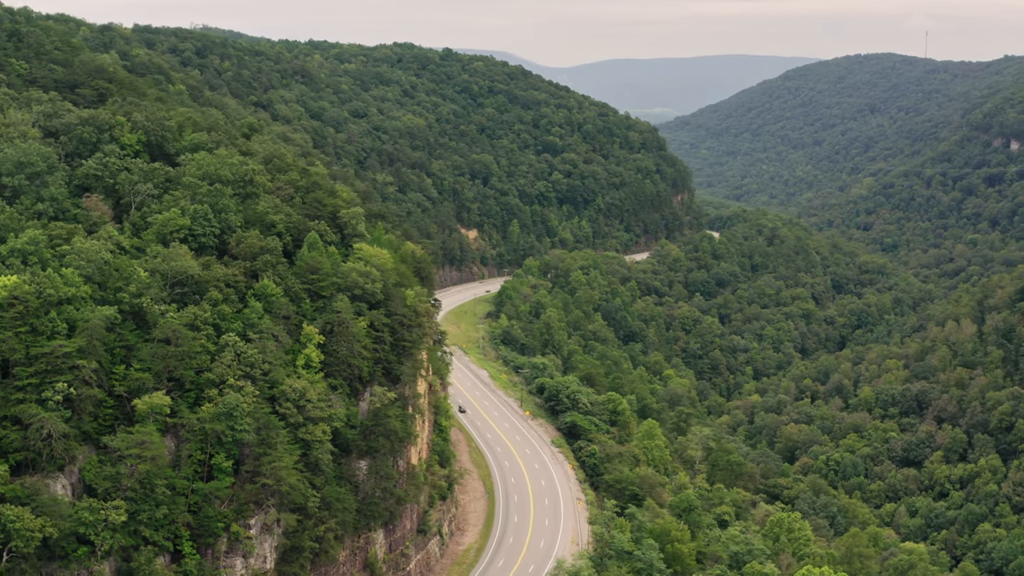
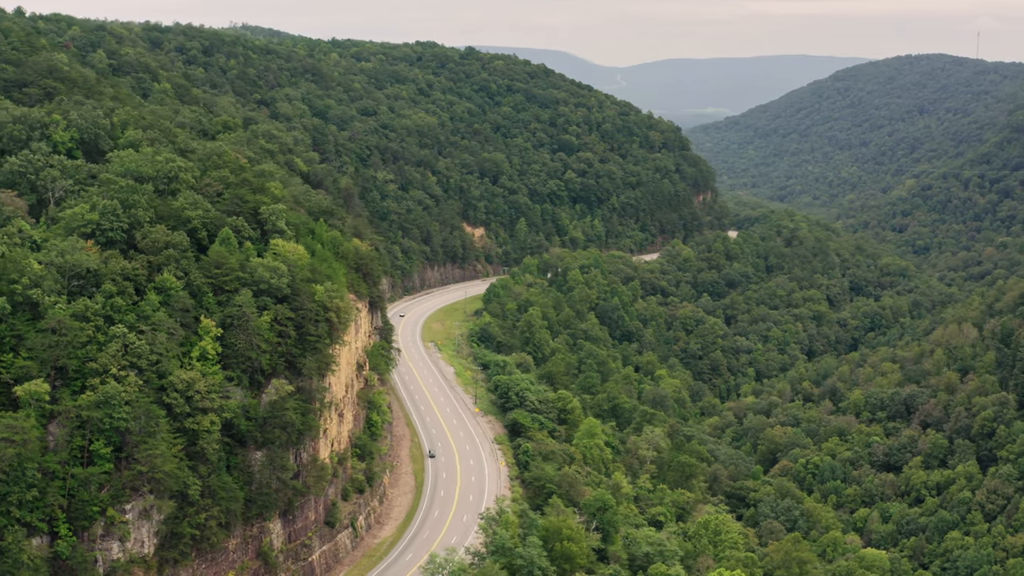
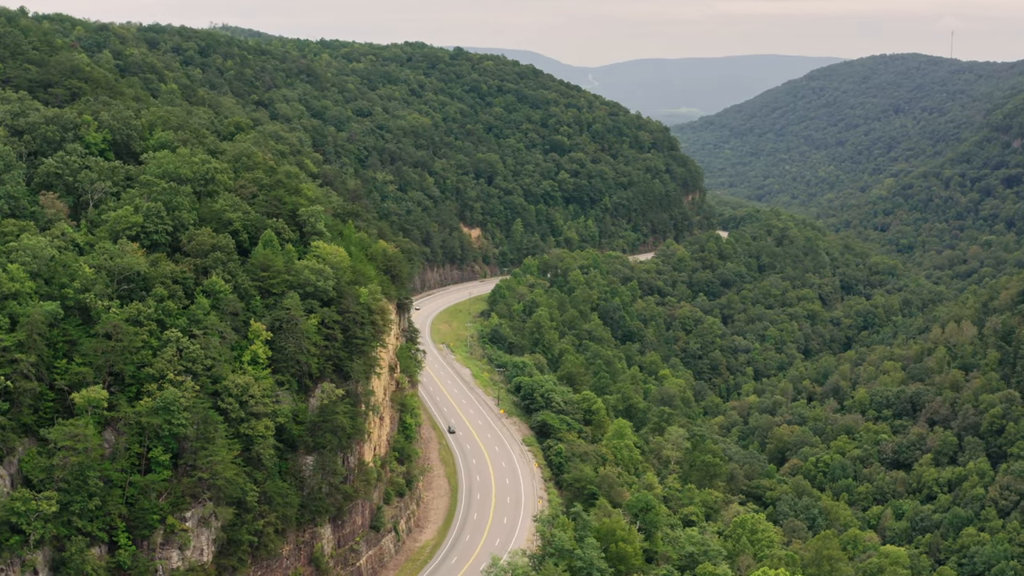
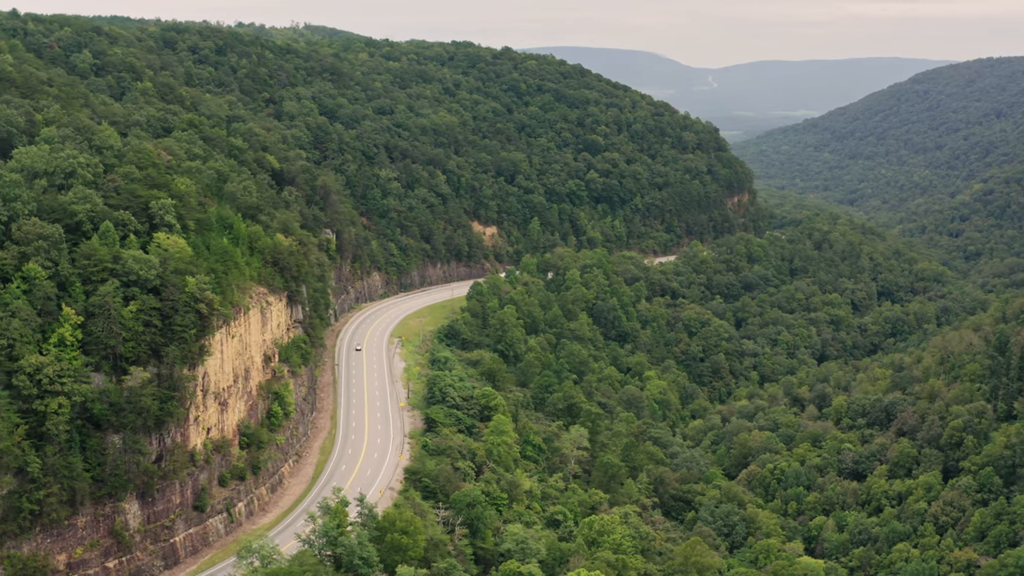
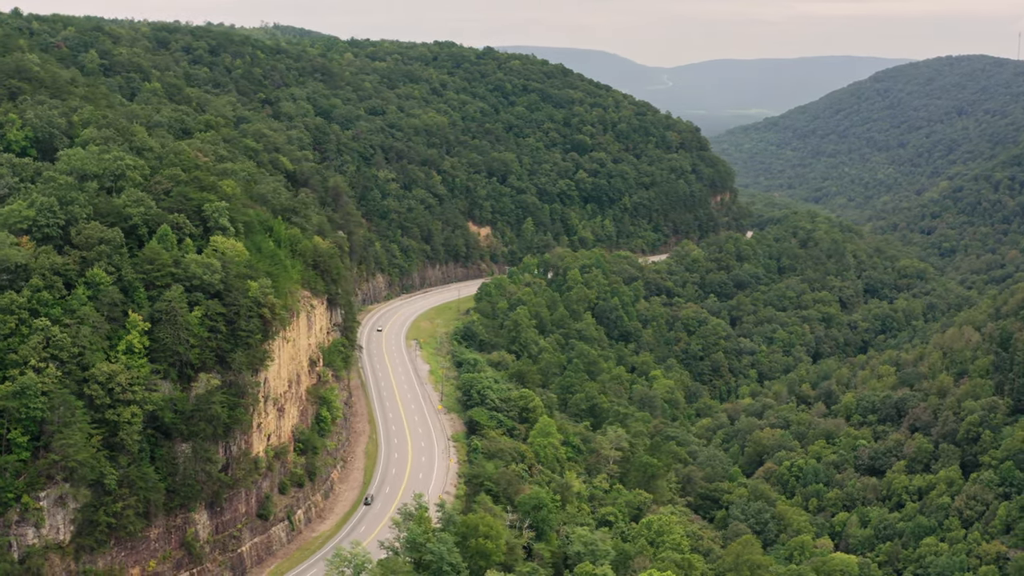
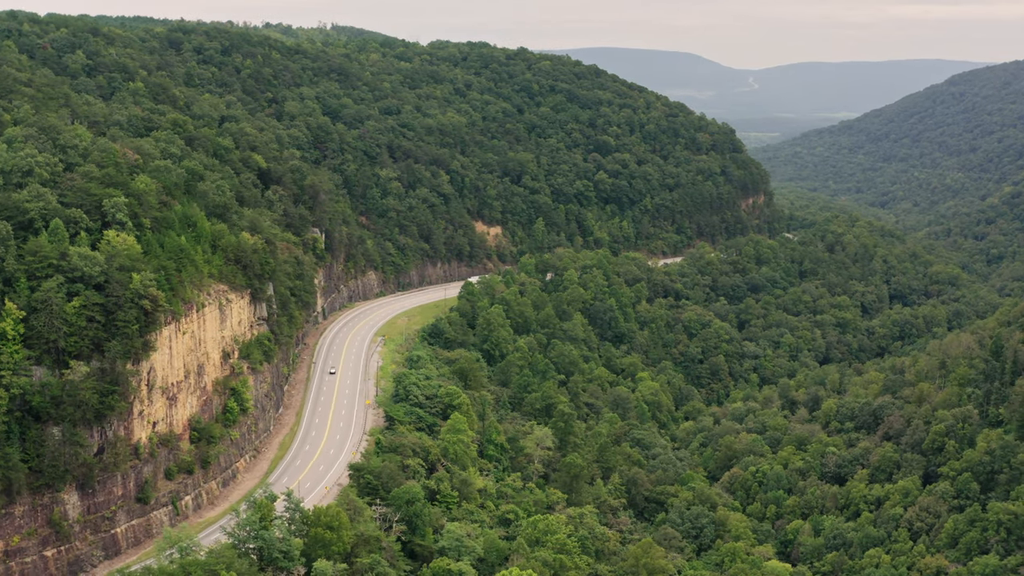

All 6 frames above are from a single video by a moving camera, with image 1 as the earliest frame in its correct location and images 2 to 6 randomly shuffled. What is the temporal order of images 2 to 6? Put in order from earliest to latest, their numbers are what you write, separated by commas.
3, 2, 5, 4, 6
